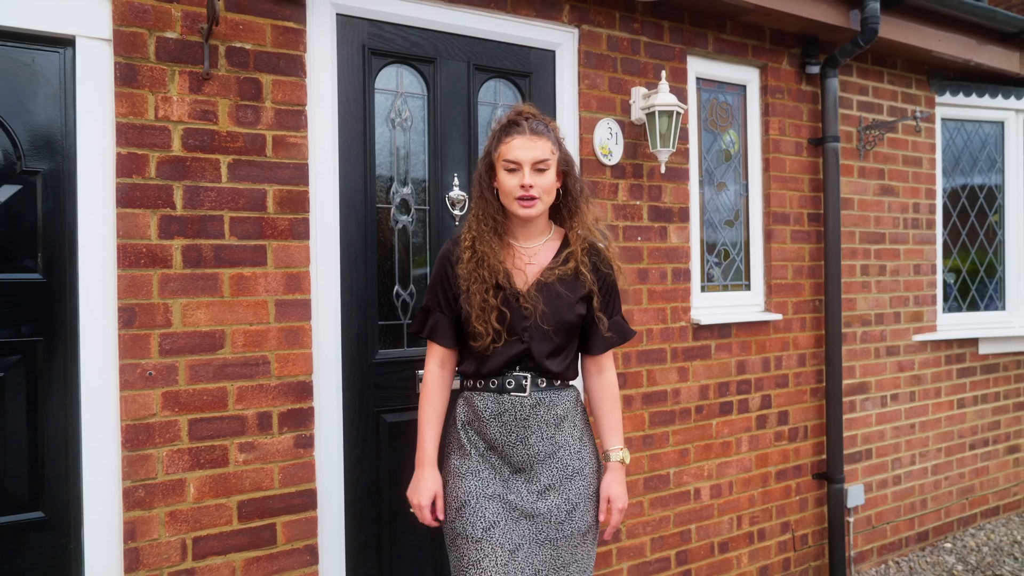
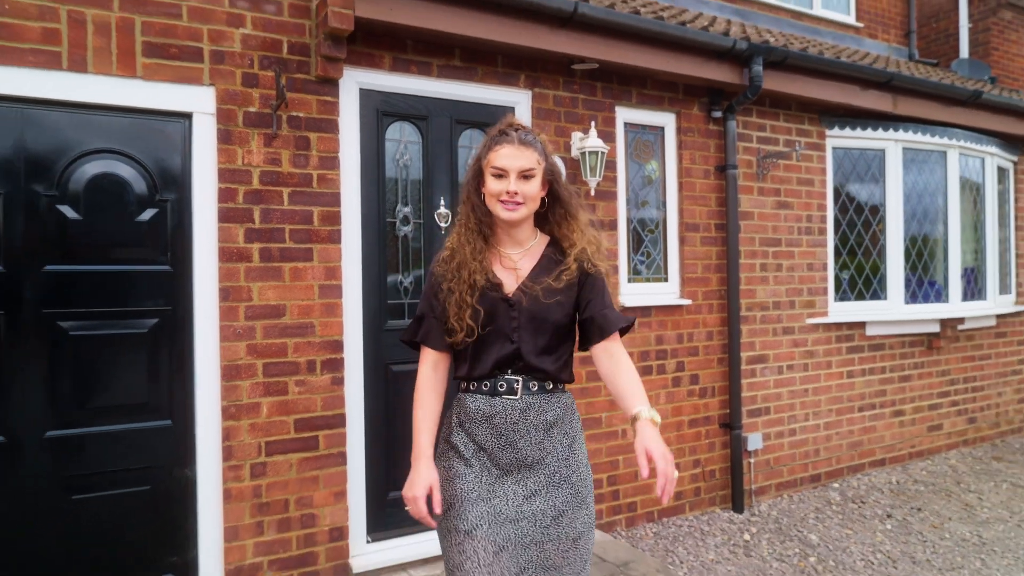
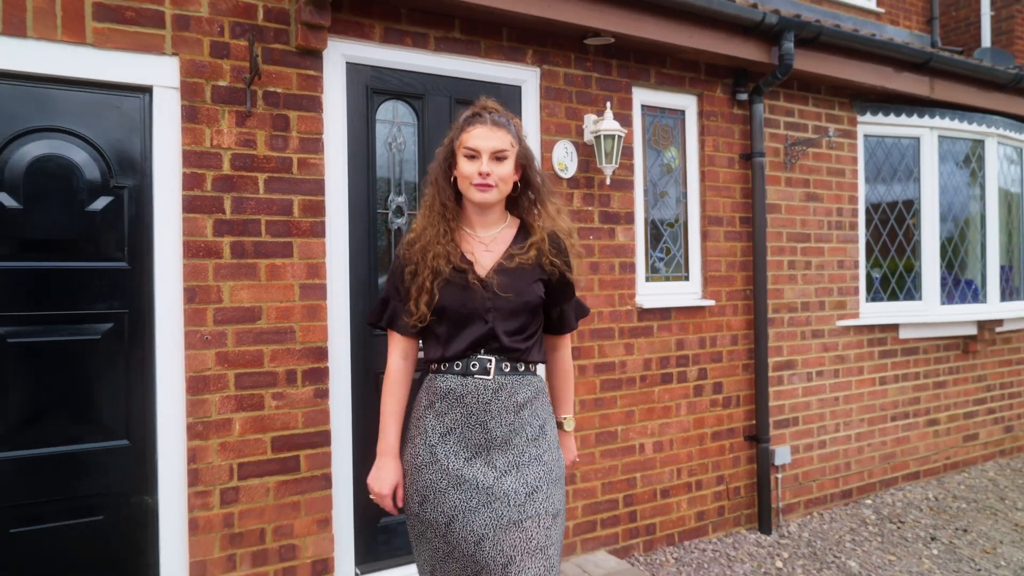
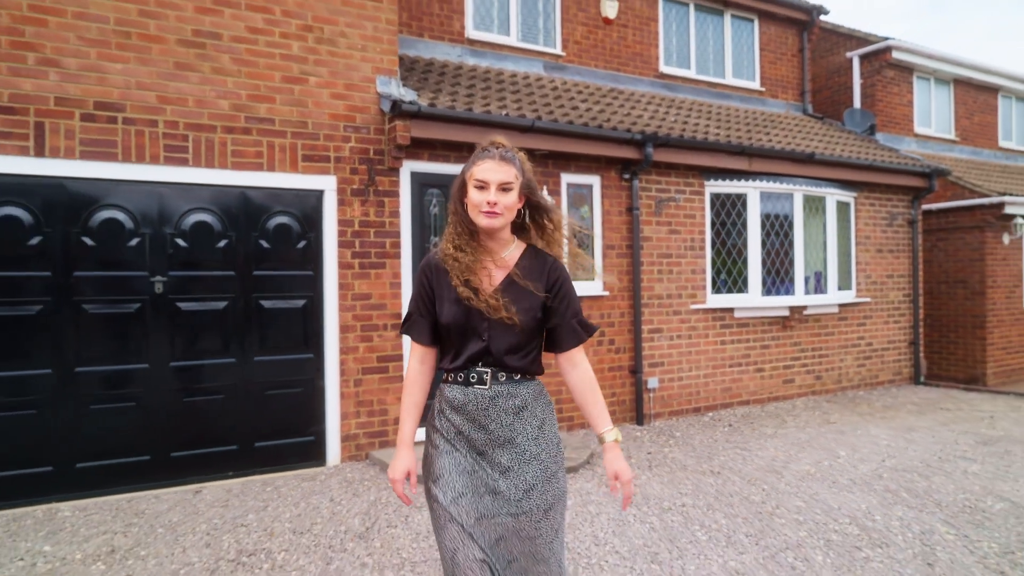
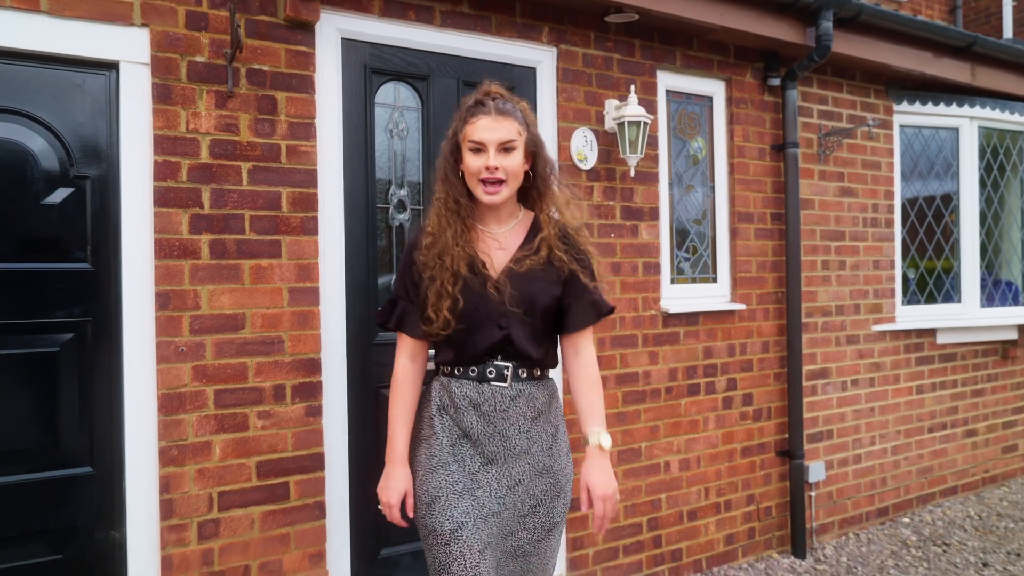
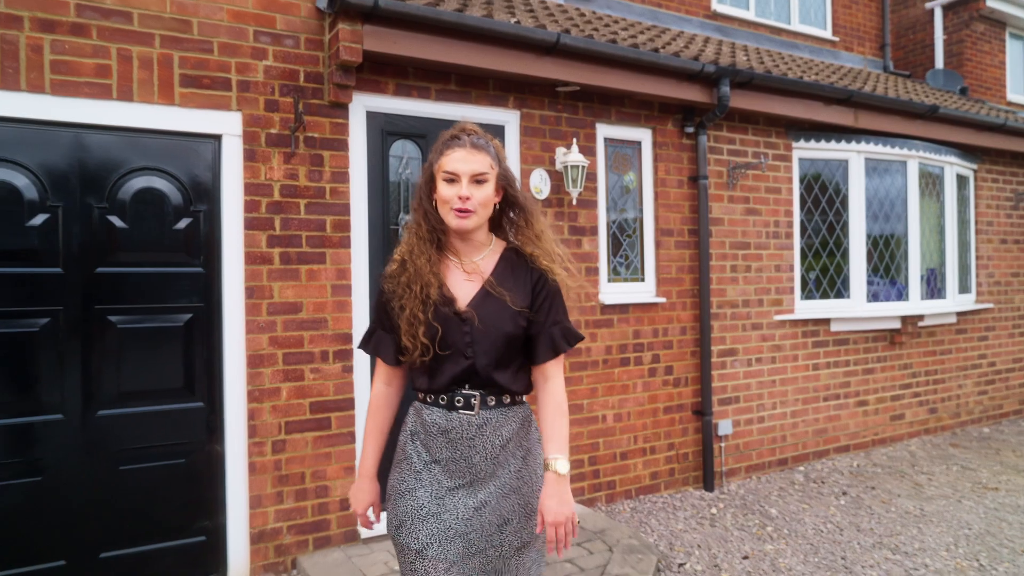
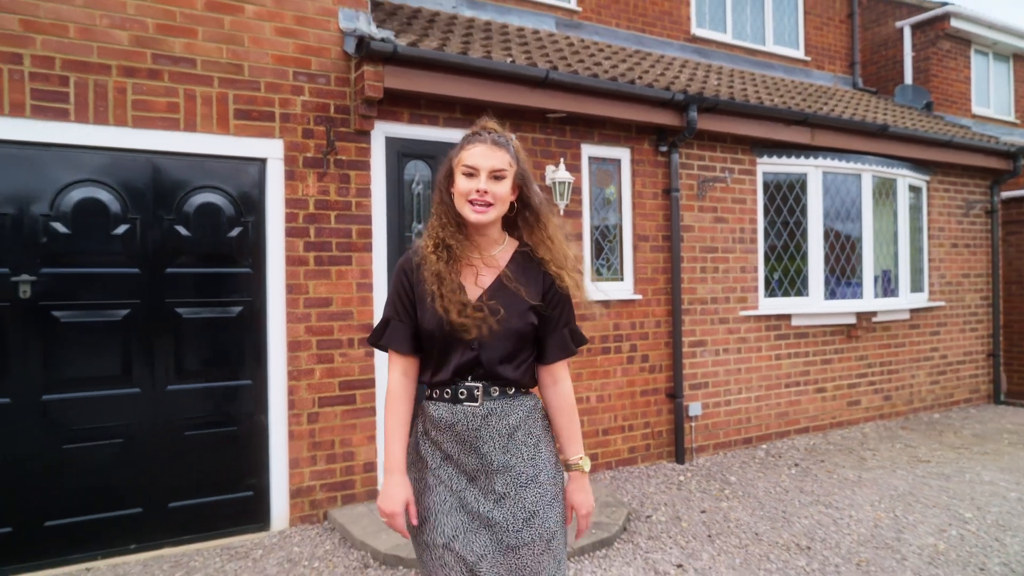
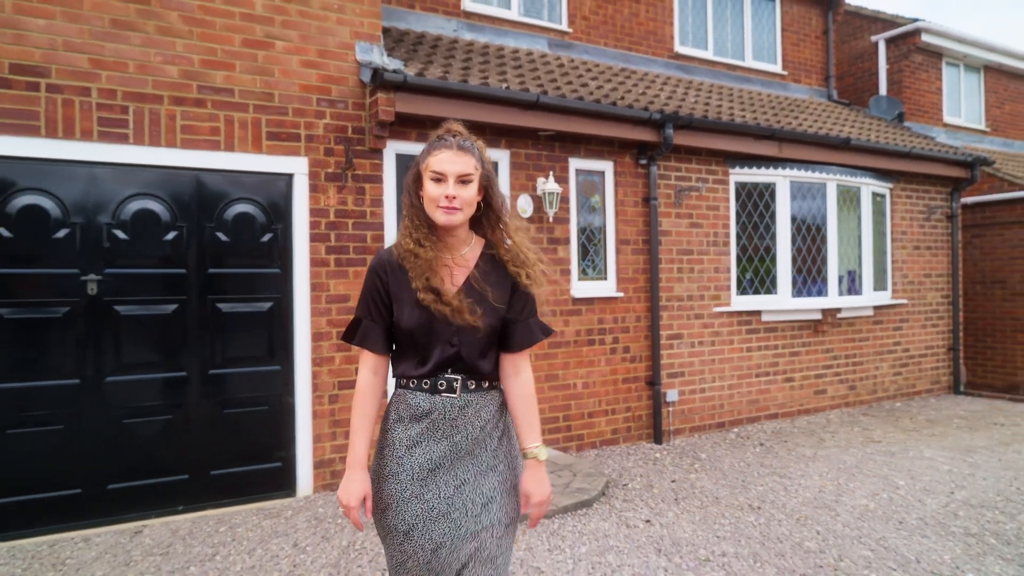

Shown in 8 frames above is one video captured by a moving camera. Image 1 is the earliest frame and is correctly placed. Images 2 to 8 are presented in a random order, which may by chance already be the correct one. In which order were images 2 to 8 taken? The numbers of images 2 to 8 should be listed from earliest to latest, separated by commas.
5, 3, 2, 6, 7, 8, 4
